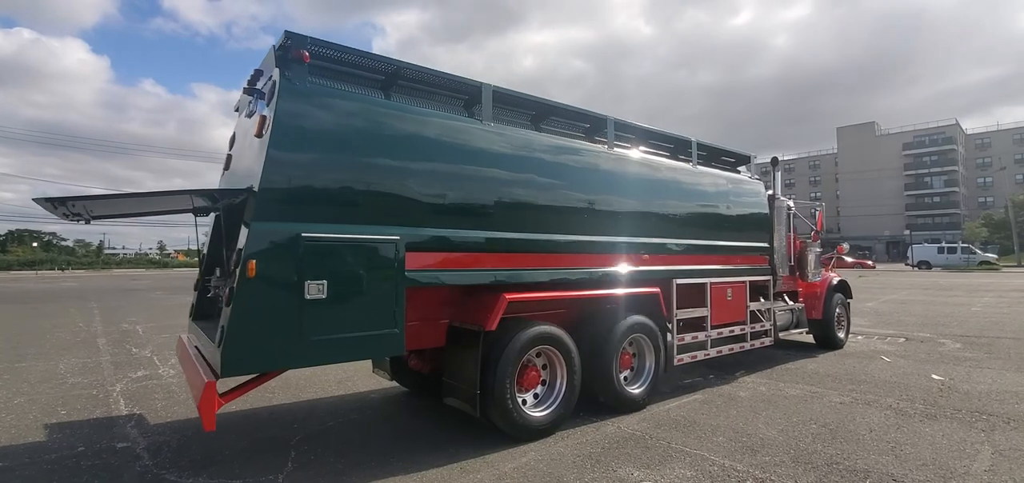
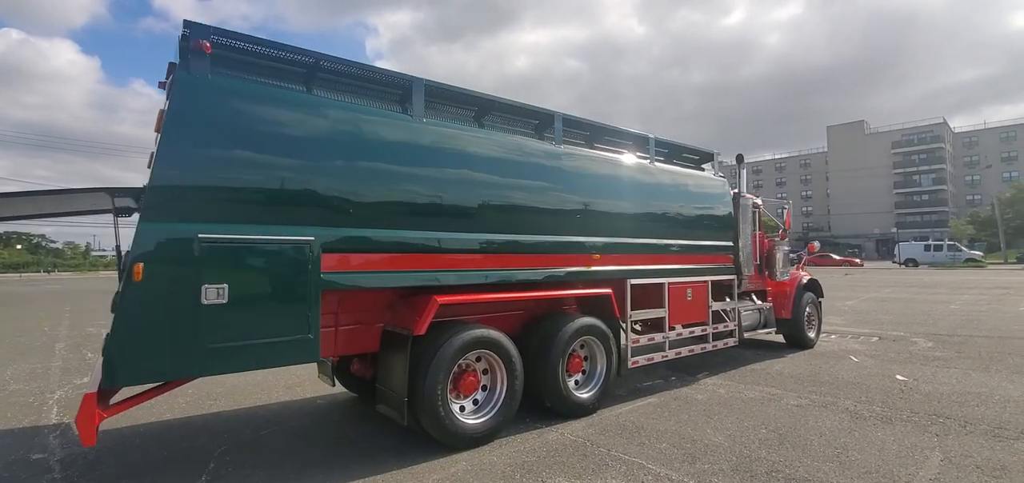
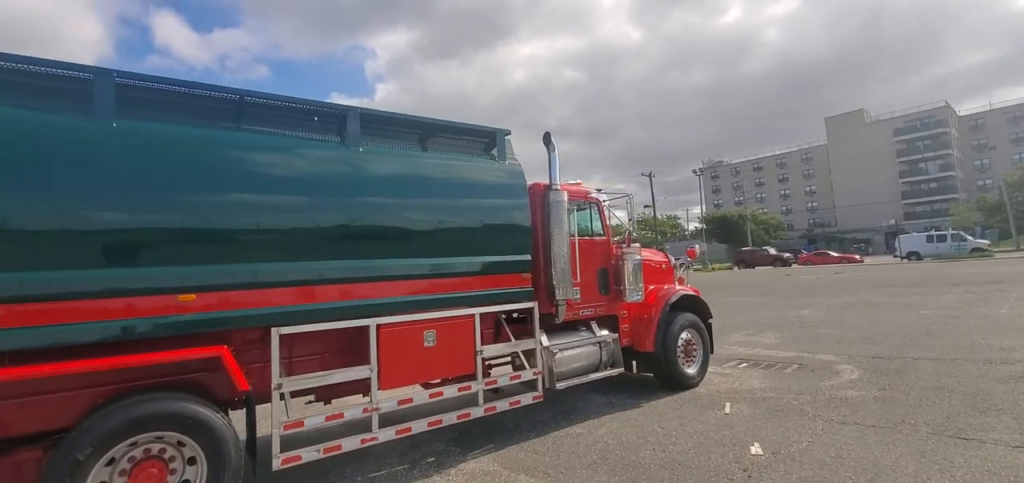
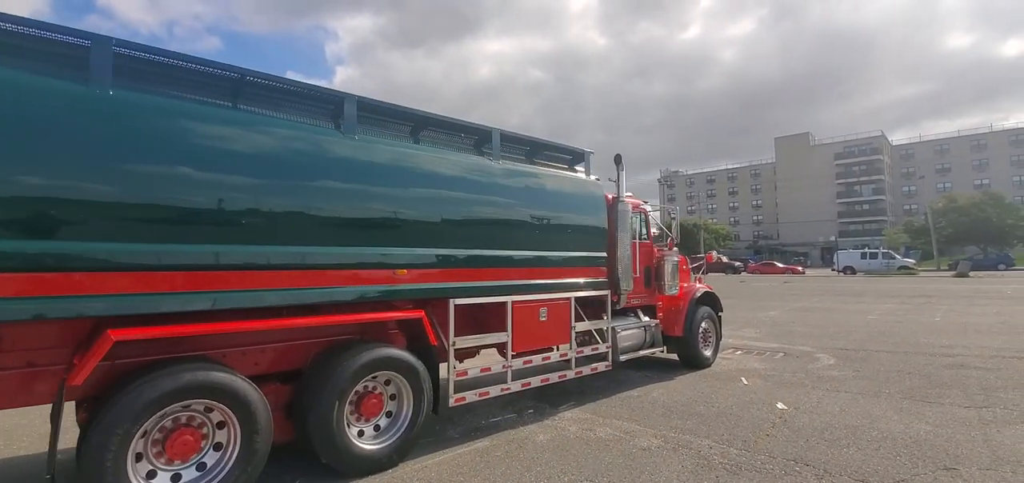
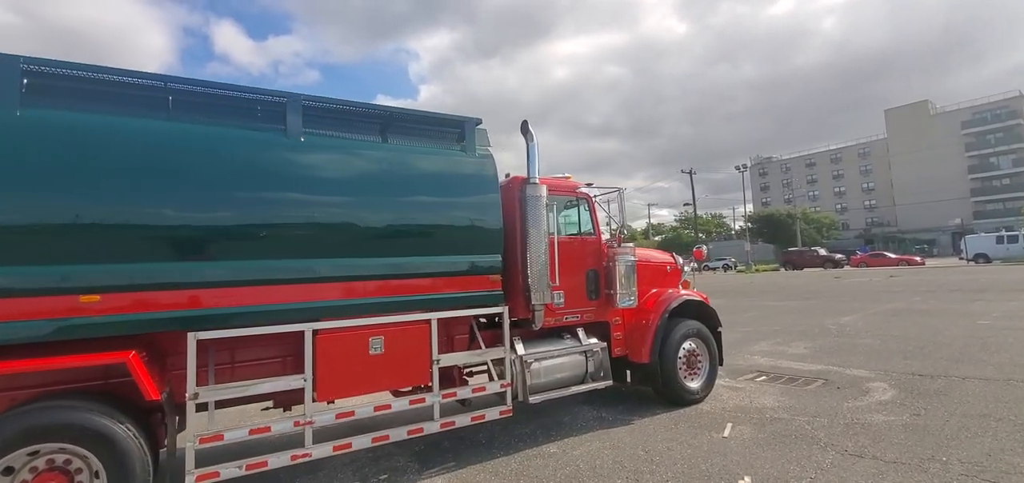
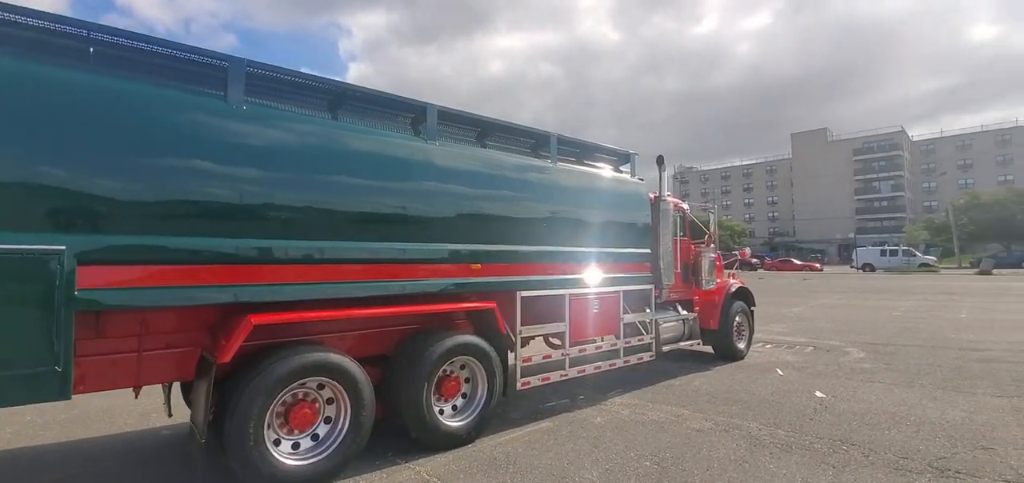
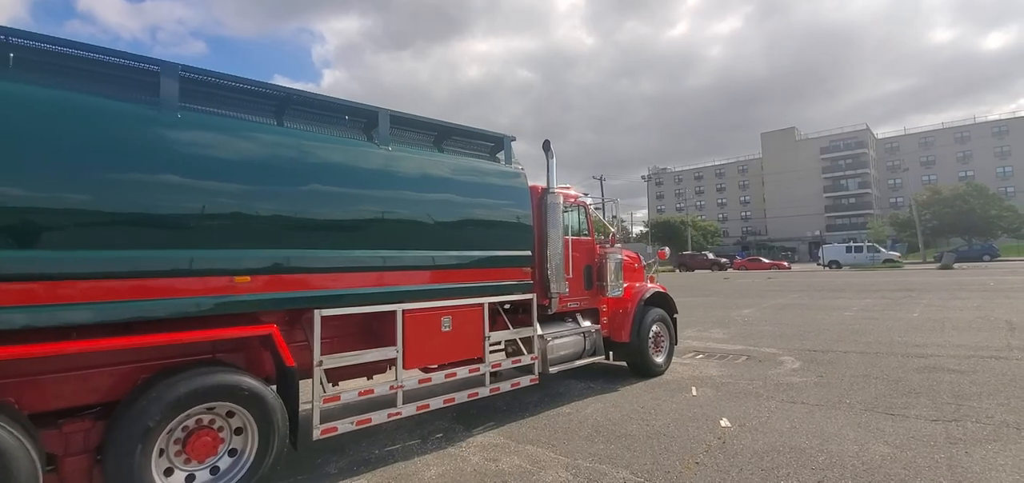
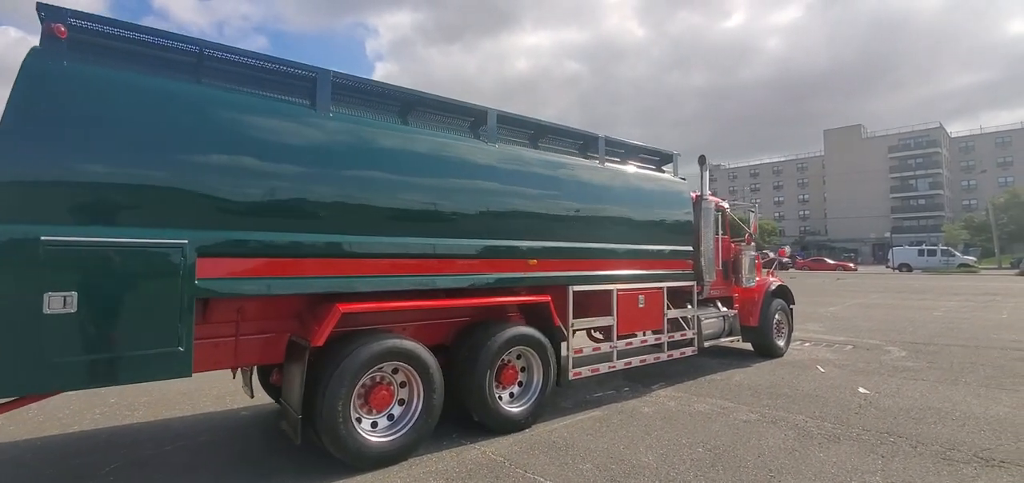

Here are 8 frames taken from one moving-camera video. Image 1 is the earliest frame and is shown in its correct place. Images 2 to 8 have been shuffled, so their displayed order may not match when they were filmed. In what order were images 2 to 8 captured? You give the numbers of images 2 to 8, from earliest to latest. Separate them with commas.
2, 8, 6, 4, 7, 3, 5
